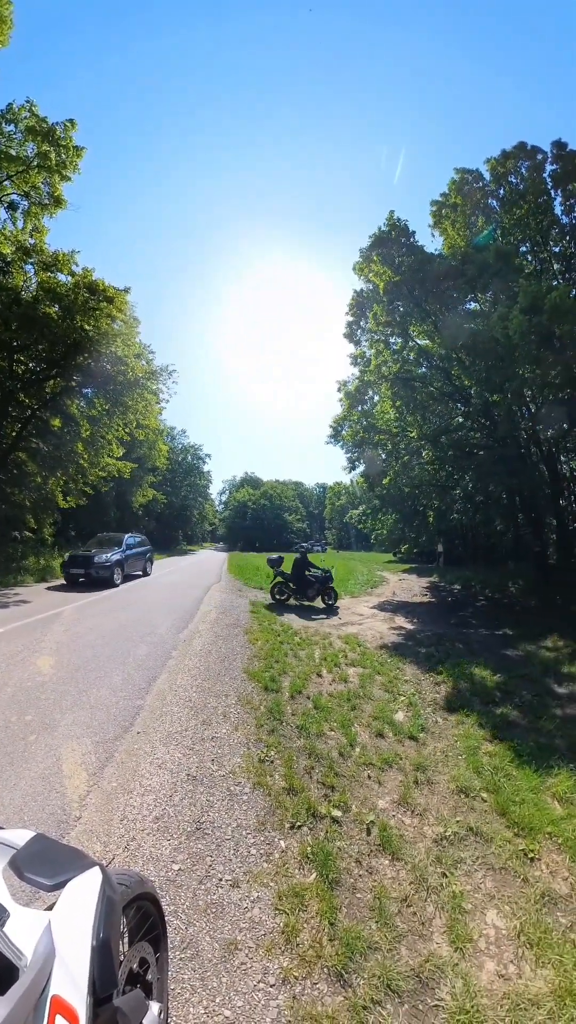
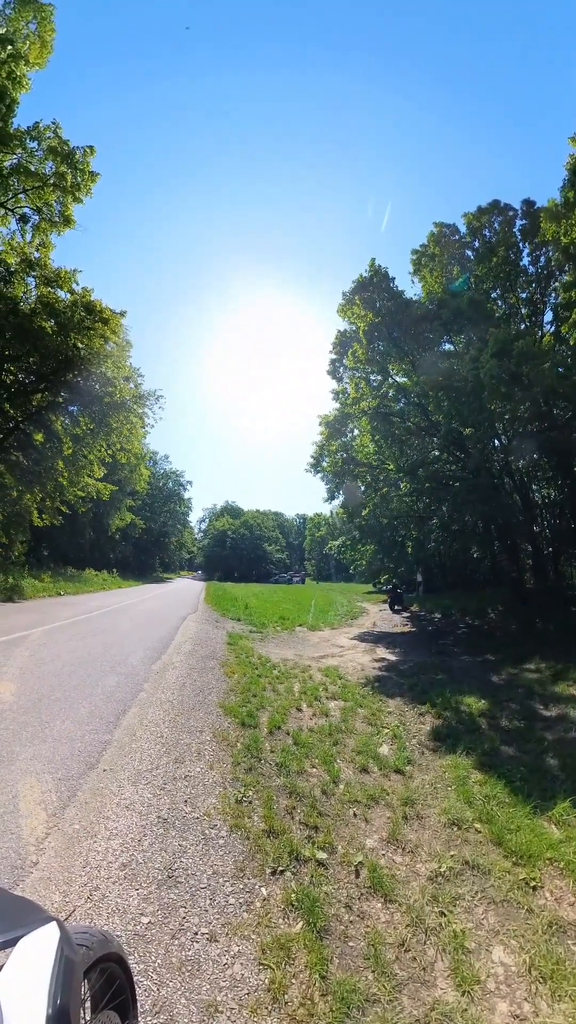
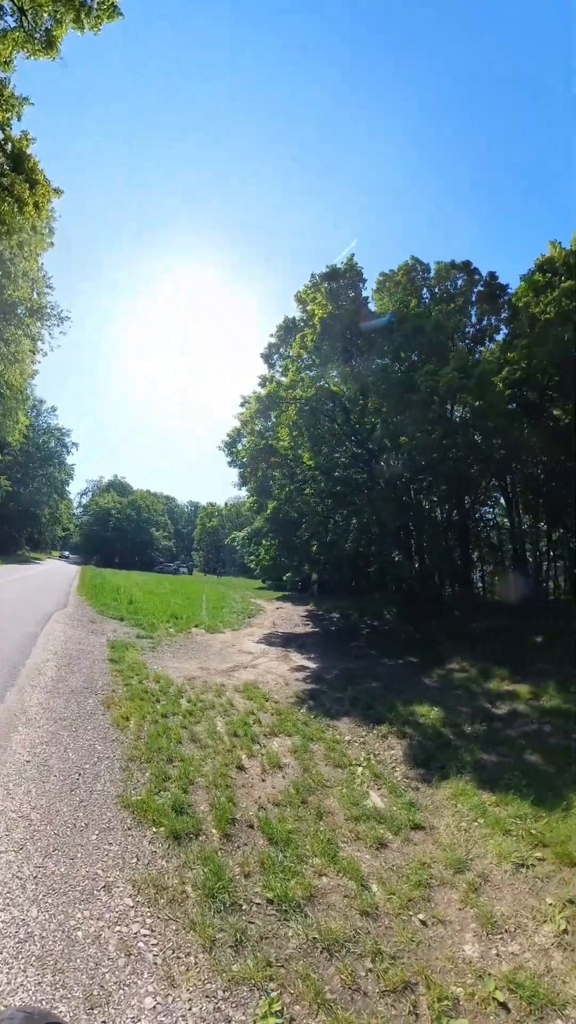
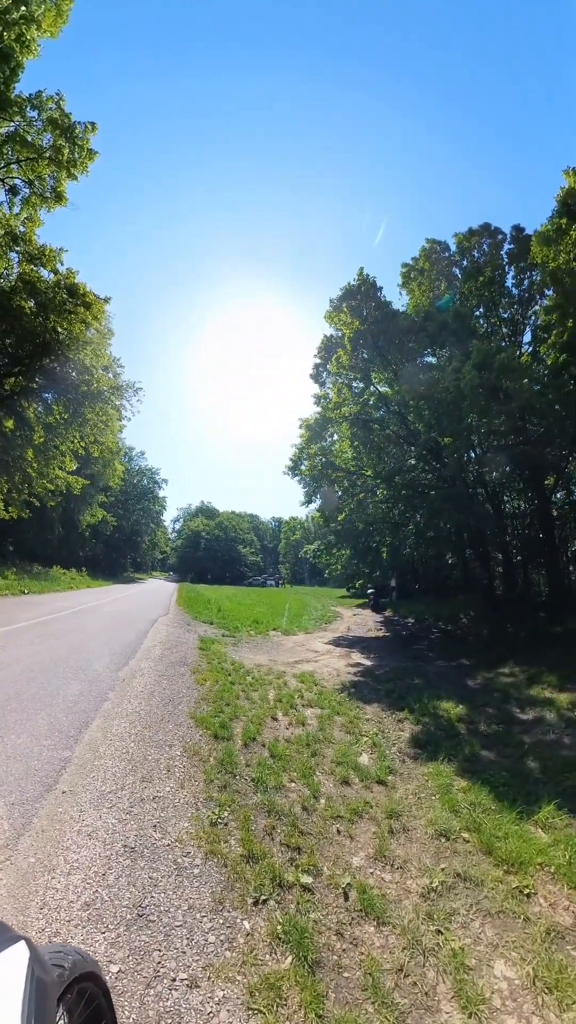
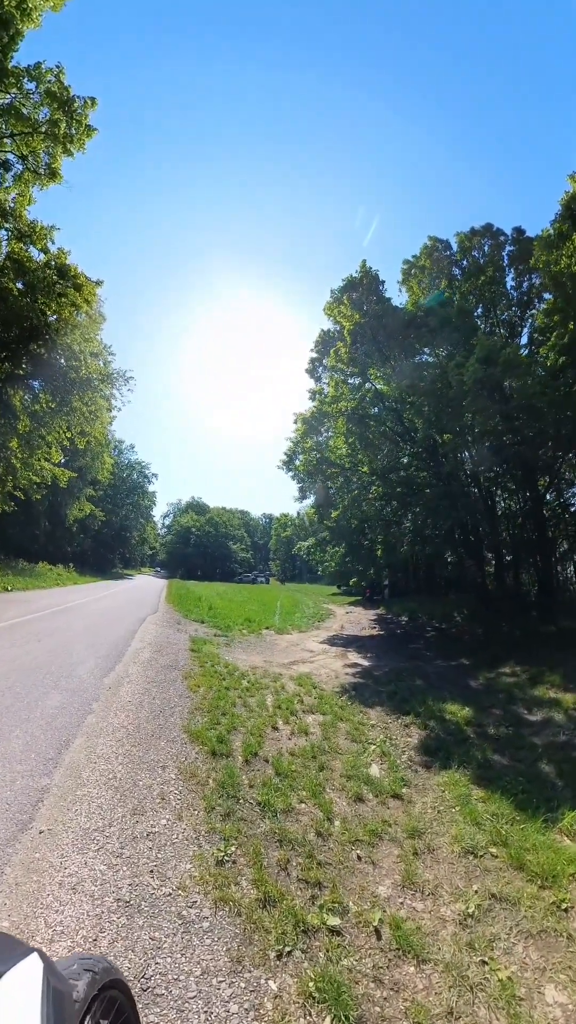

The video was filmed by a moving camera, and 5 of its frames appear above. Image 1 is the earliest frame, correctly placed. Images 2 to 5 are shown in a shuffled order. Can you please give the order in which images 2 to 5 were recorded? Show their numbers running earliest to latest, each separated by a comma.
2, 4, 5, 3
